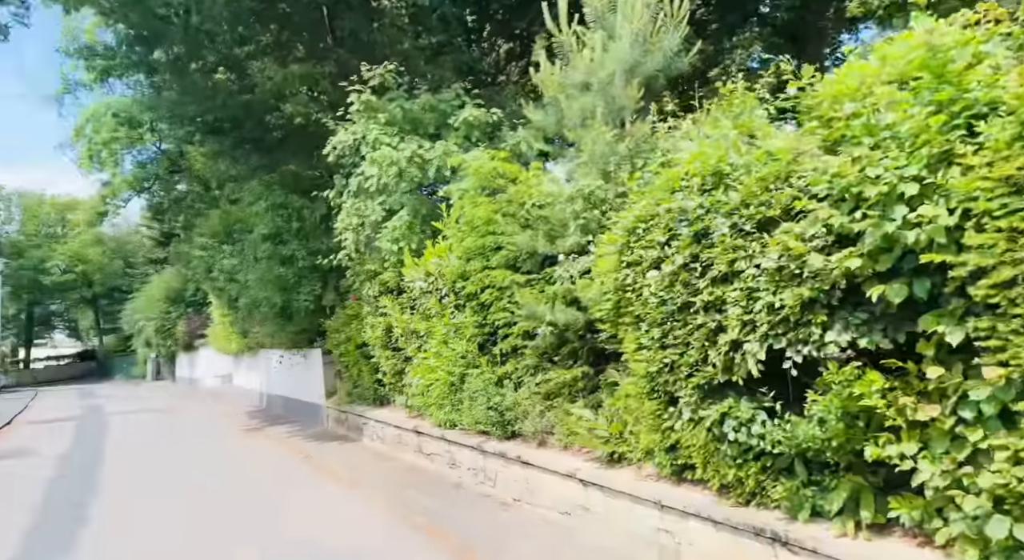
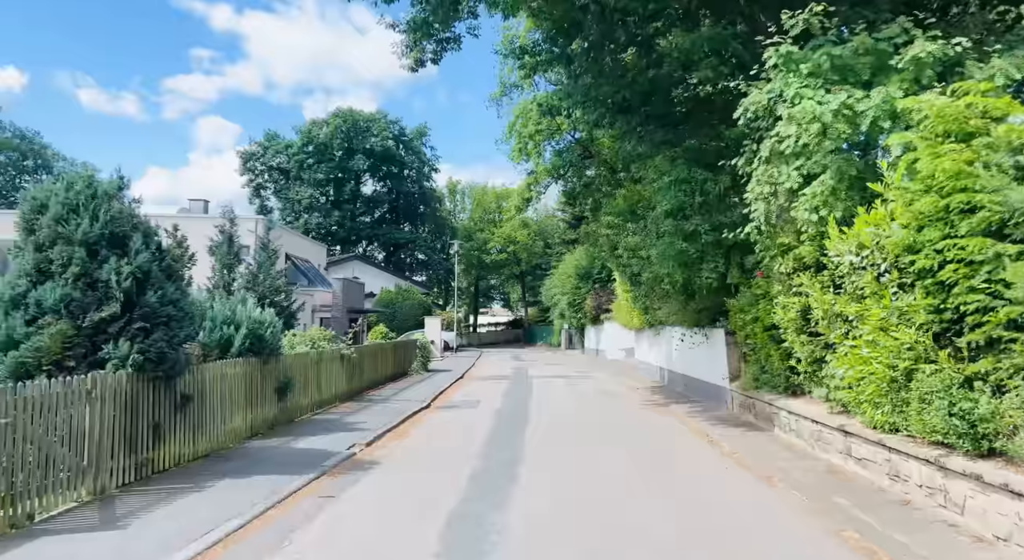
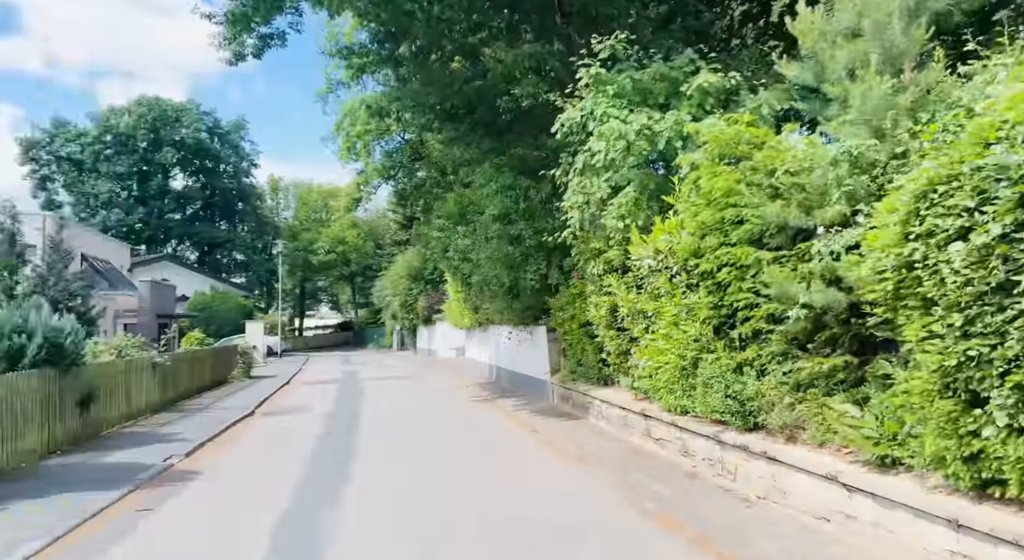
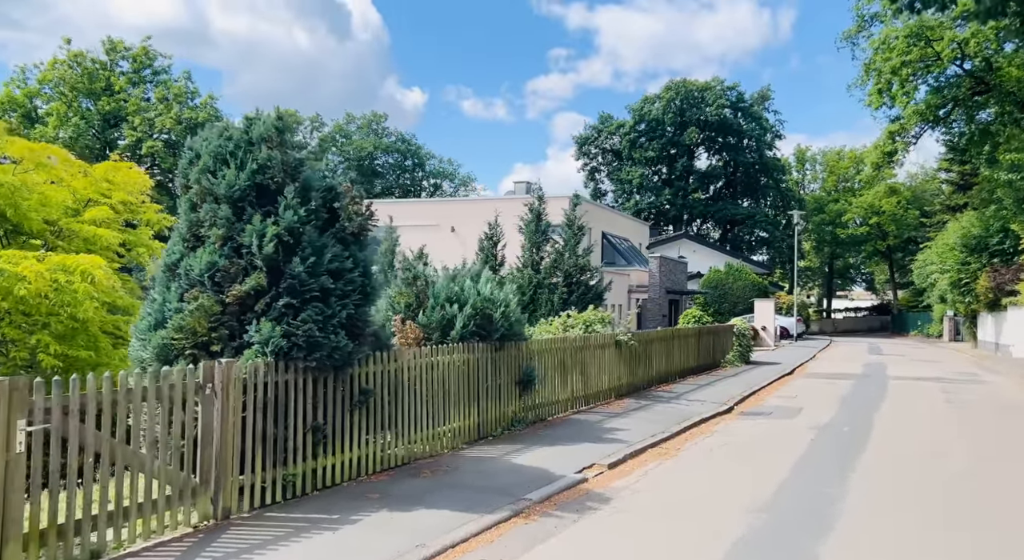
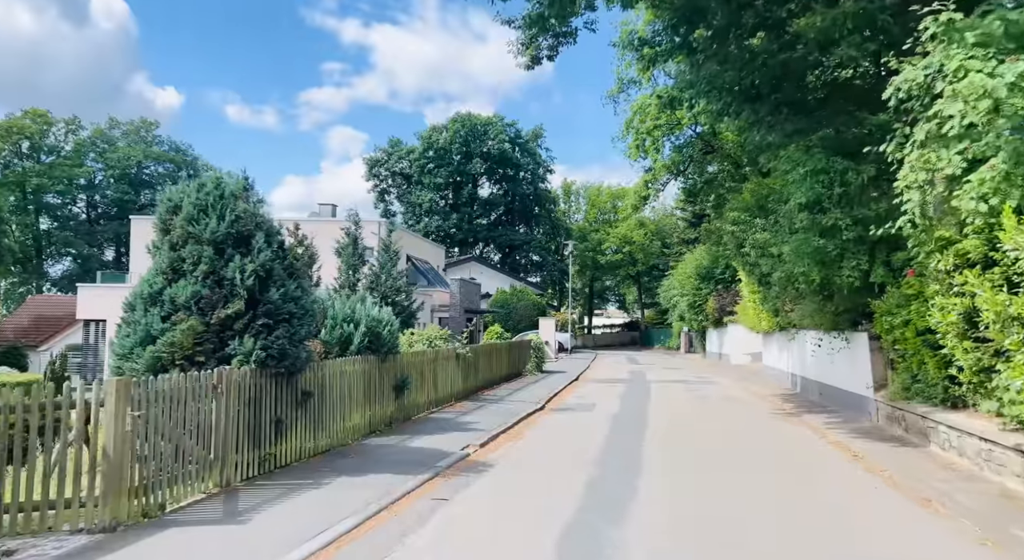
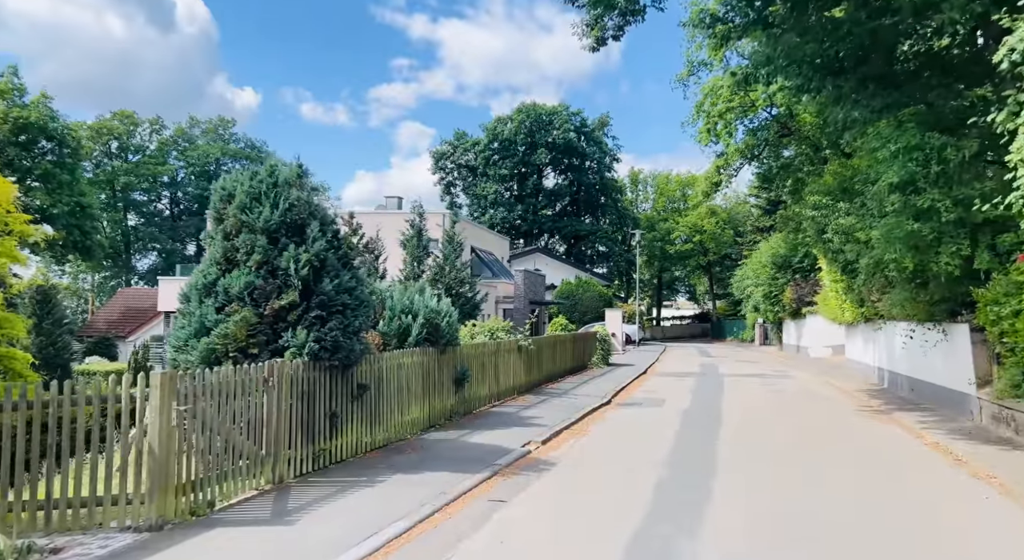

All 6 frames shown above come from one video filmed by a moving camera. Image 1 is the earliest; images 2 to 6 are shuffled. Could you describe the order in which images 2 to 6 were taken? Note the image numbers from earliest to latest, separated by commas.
3, 2, 5, 6, 4
